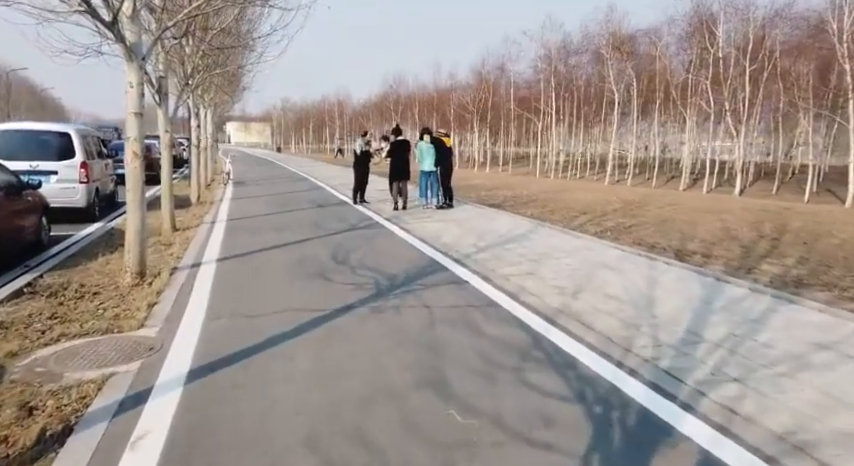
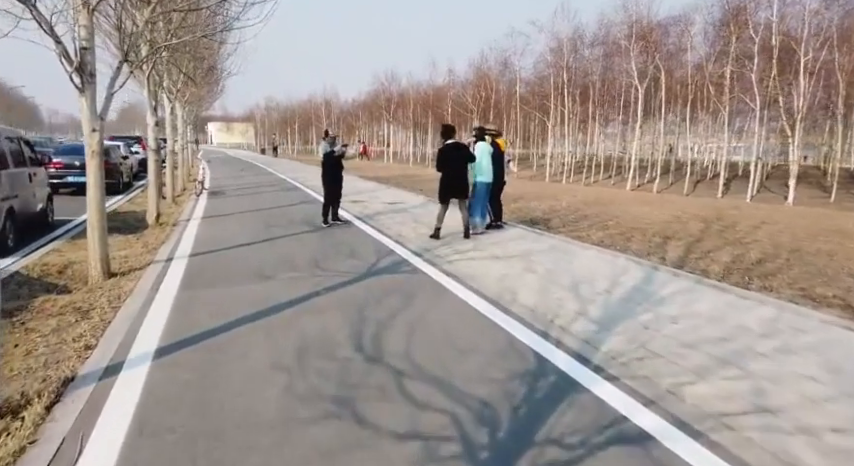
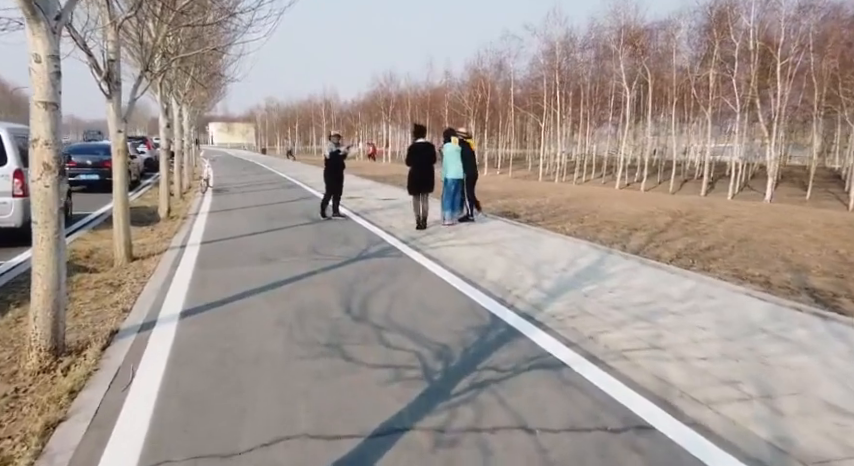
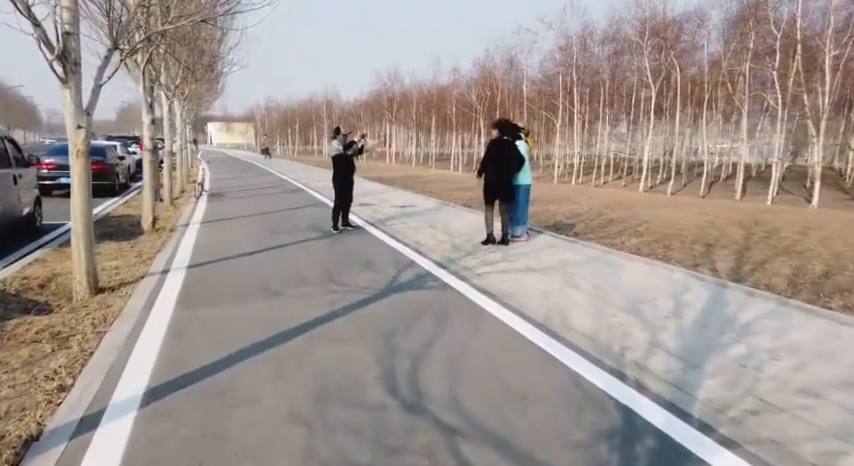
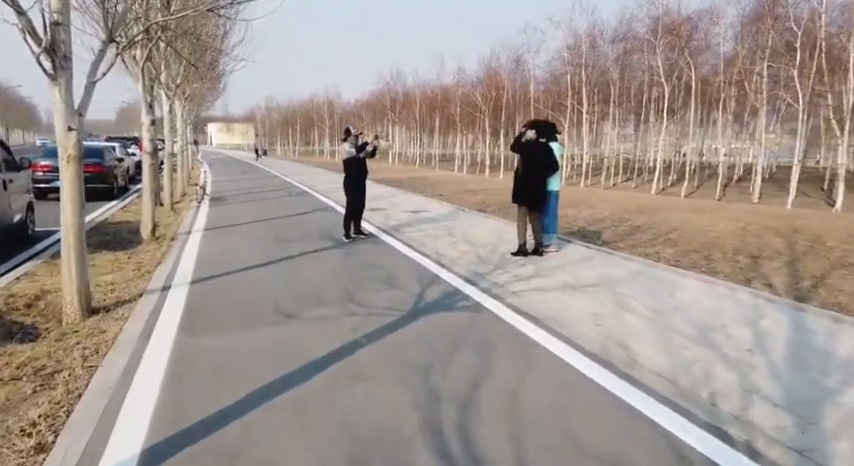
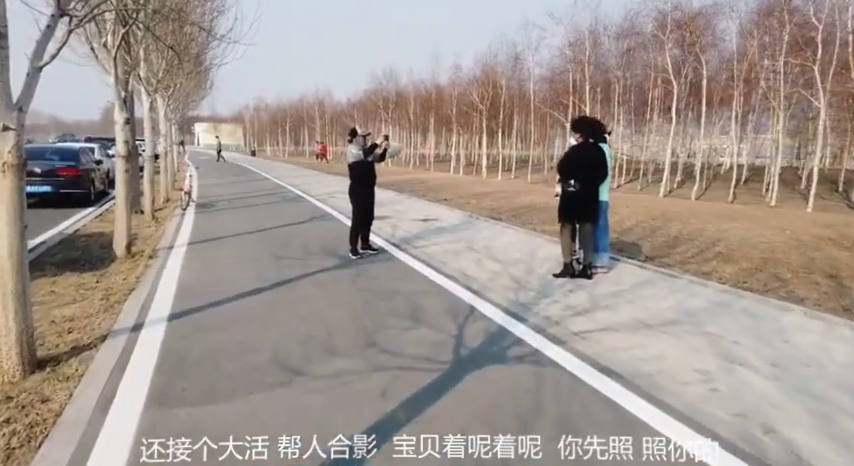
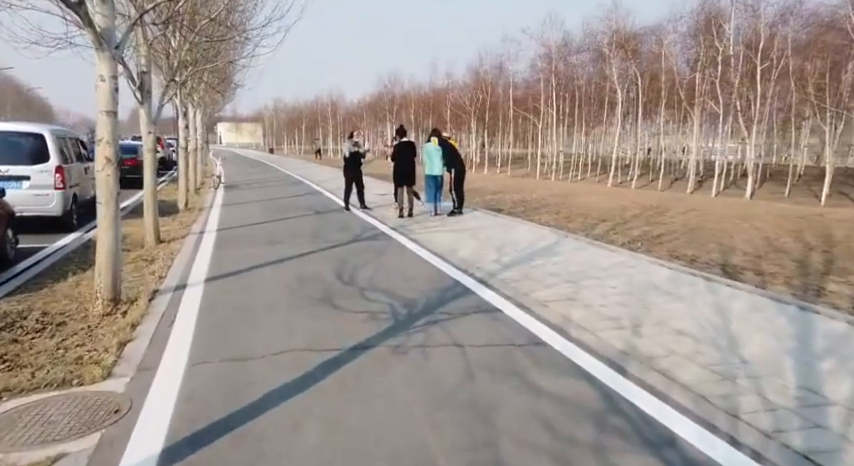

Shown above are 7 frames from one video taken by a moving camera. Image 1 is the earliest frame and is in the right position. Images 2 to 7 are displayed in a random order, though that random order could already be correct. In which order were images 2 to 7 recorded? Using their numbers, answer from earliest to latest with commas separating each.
7, 3, 2, 4, 5, 6
